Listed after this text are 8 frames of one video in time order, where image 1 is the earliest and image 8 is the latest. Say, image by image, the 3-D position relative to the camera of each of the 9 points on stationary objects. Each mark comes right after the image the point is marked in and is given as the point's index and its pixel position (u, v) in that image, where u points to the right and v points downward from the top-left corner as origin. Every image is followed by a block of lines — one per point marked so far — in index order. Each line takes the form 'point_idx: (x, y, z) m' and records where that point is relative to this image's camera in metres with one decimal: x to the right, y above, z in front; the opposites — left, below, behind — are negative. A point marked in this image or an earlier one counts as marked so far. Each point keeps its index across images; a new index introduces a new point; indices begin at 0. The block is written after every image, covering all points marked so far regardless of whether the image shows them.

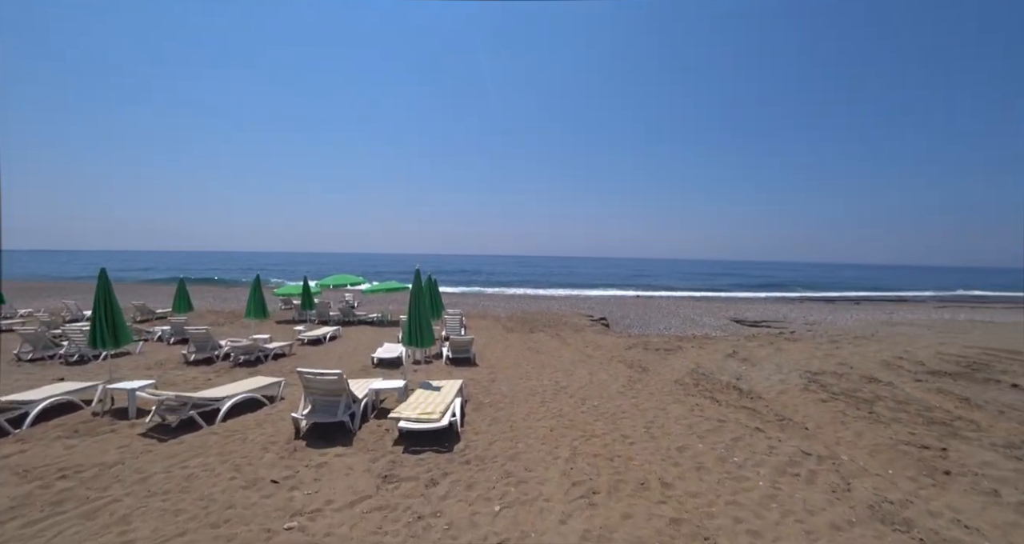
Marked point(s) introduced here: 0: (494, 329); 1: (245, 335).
0: (-0.7, -2.3, +18.3) m
1: (-10.0, -2.3, +17.1) m
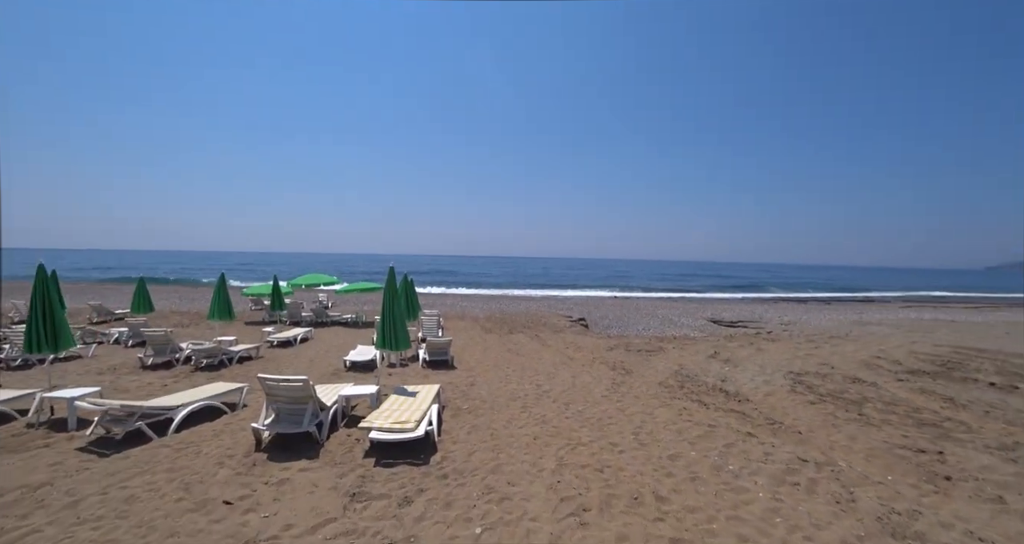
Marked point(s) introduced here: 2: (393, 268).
0: (-1.5, -2.3, +17.9) m
1: (-10.7, -2.3, +16.2) m
2: (-1.8, +0.1, +6.8) m
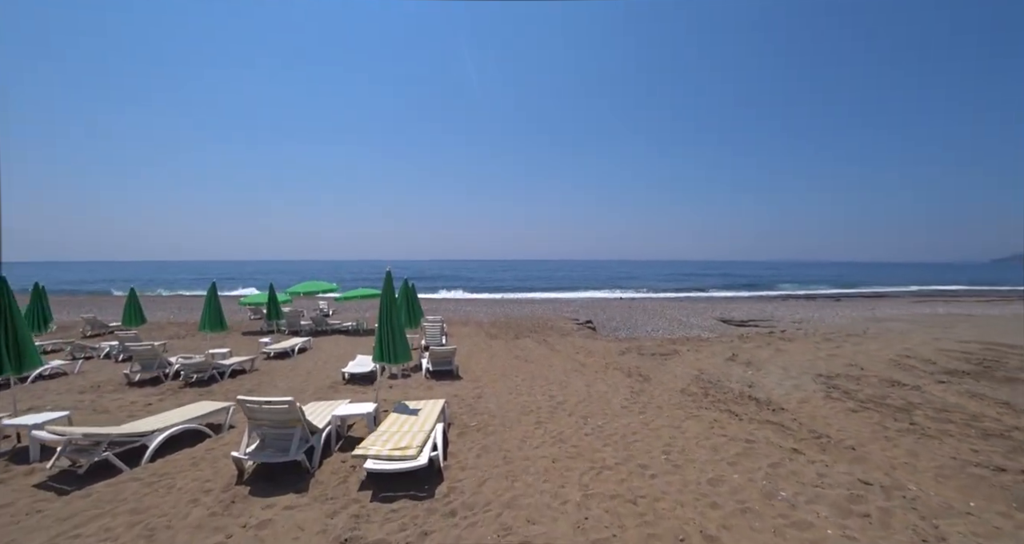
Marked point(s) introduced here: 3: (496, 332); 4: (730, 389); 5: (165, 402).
0: (-1.3, -2.4, +17.2) m
1: (-10.5, -2.6, +15.6) m
2: (-1.6, 0.0, +6.2) m
3: (-0.7, -2.4, +18.5) m
4: (+3.9, -2.1, +8.2) m
5: (-6.2, -2.3, +8.2) m
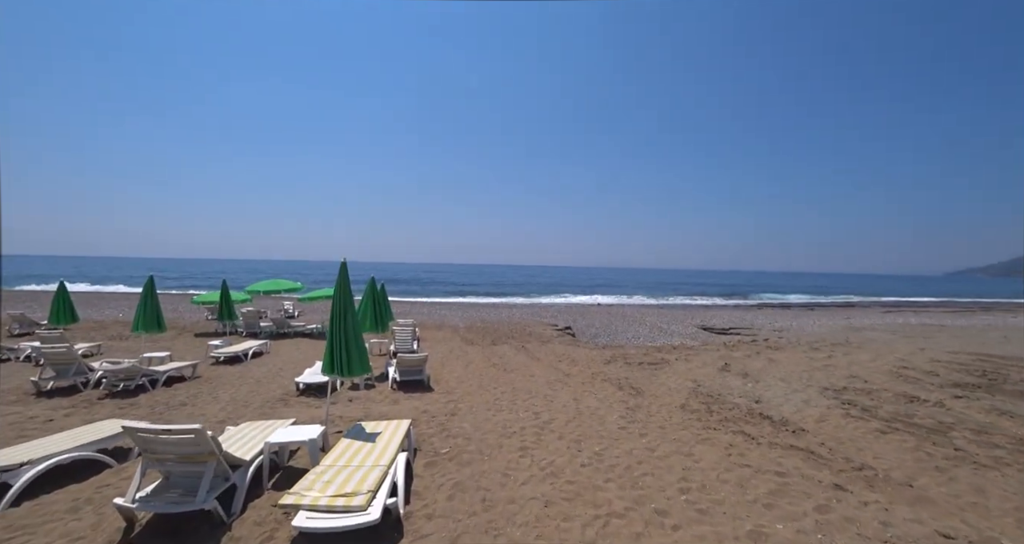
0: (-2.1, -2.4, +16.1) m
1: (-11.2, -2.5, +14.0) m
2: (-1.8, +0.1, +5.1) m
3: (-1.5, -2.5, +17.3) m
4: (+3.6, -2.1, +7.4) m
5: (-6.5, -2.2, +6.8) m
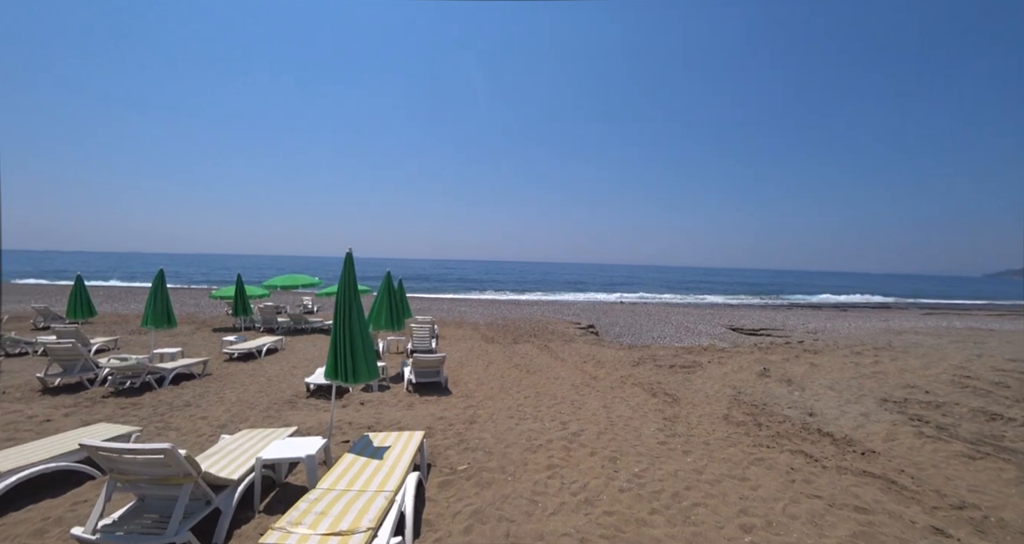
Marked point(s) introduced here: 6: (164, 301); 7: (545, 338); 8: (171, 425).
0: (-1.4, -2.3, +15.5) m
1: (-10.5, -2.2, +13.9) m
2: (-1.6, +0.2, +4.5) m
3: (-0.7, -2.3, +16.8) m
4: (+3.9, -2.1, +6.6) m
5: (-6.2, -2.0, +6.4) m
6: (-7.3, -0.6, +9.6) m
7: (+1.2, -2.5, +17.2) m
8: (-4.6, -2.1, +6.2) m
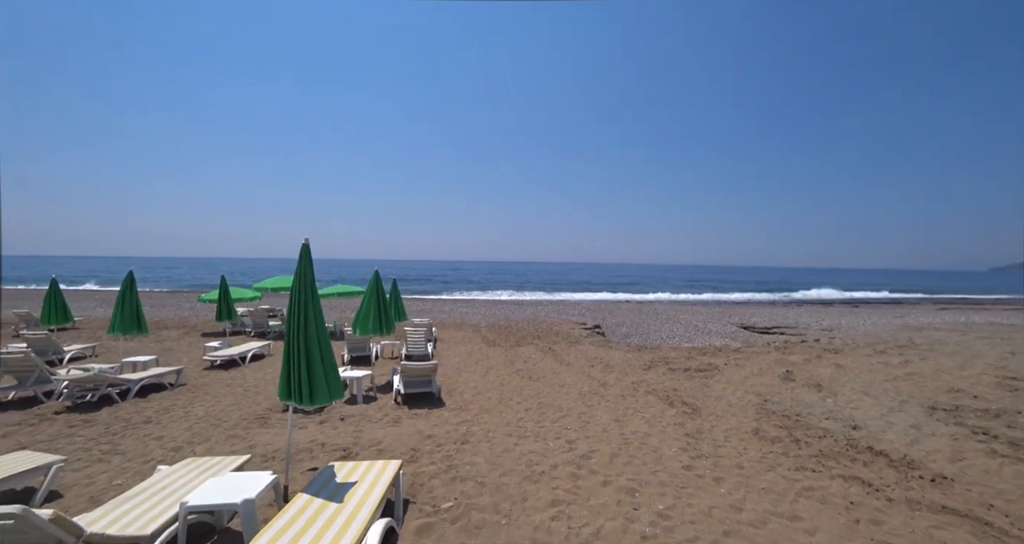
0: (-1.3, -2.3, +14.7) m
1: (-10.5, -2.3, +13.1) m
2: (-1.6, +0.2, +3.7) m
3: (-0.7, -2.3, +15.9) m
4: (+3.9, -2.0, +5.7) m
5: (-6.2, -2.1, +5.7) m
6: (-7.3, -0.6, +8.8) m
7: (+1.3, -2.4, +16.3) m
8: (-4.7, -2.1, +5.4) m
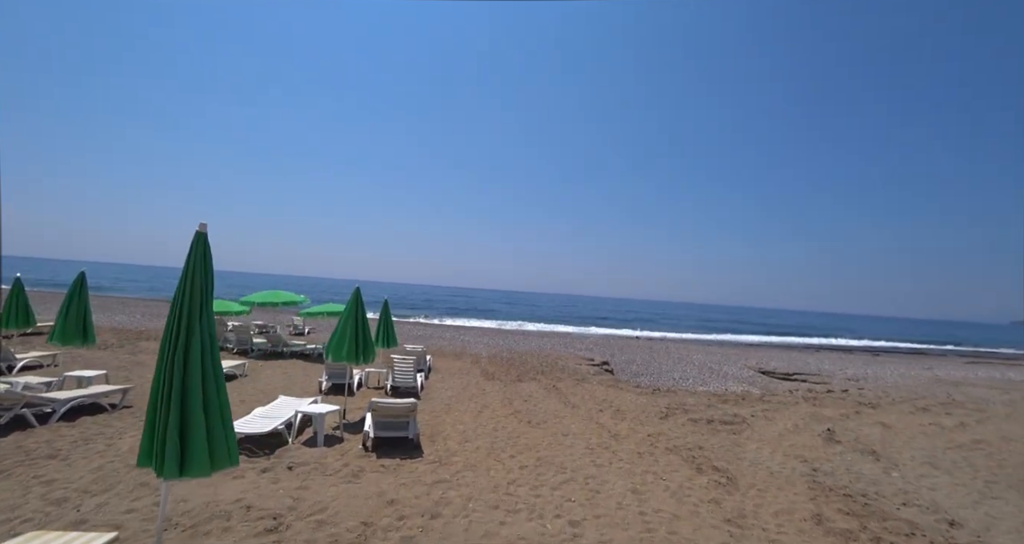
0: (-1.3, -3.0, +13.4) m
1: (-10.5, -2.5, +12.0) m
2: (-1.7, +0.2, +2.6) m
3: (-0.6, -3.1, +14.6) m
4: (+3.8, -2.4, +4.3) m
5: (-6.3, -2.0, +4.5) m
6: (-7.3, -0.7, +7.7) m
7: (+1.4, -3.4, +14.9) m
8: (-4.8, -2.1, +4.2) m
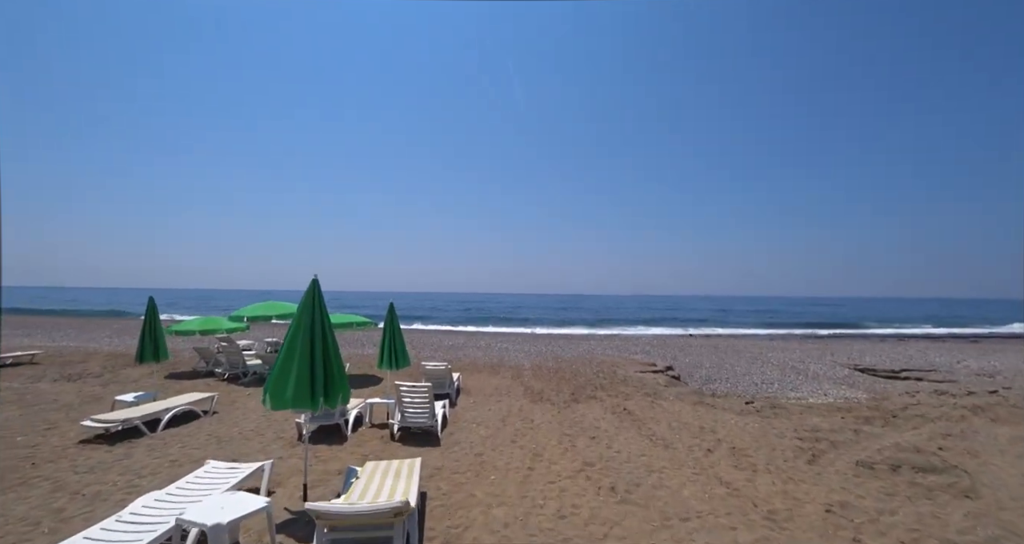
0: (-0.1, -2.8, +10.2) m
1: (-9.4, -2.8, +9.5) m
2: (-1.5, +0.4, -0.5) m
3: (+0.7, -2.9, +11.4) m
4: (+4.2, -1.8, +0.8) m
5: (-5.8, -2.0, +1.7) m
6: (-6.6, -0.8, +5.0) m
7: (+2.7, -3.0, +11.6) m
8: (-4.3, -2.0, +1.3) m
